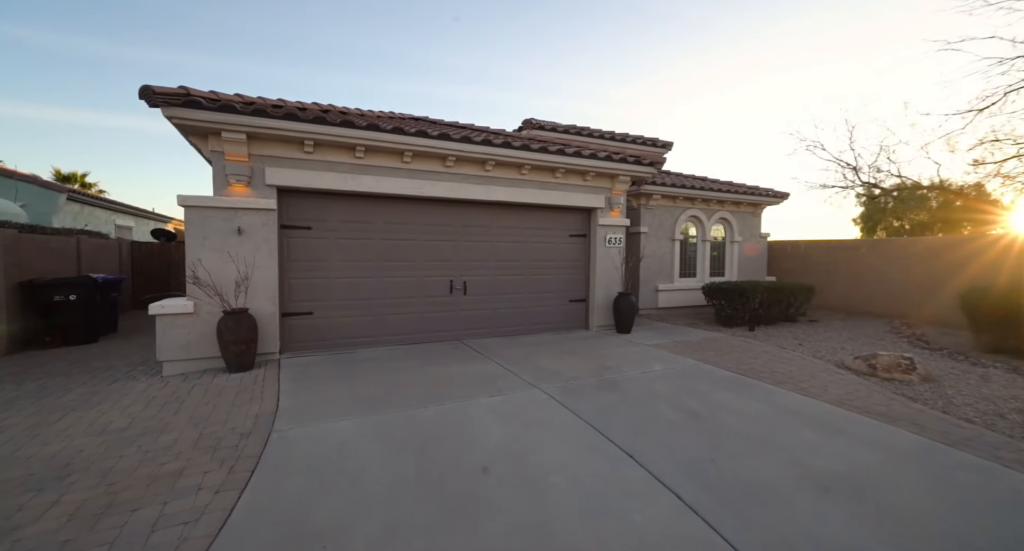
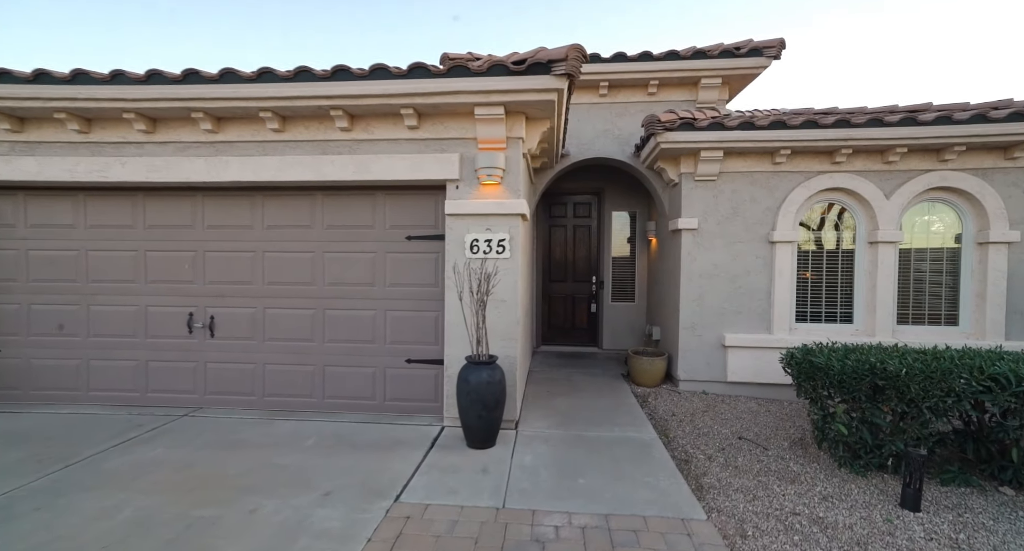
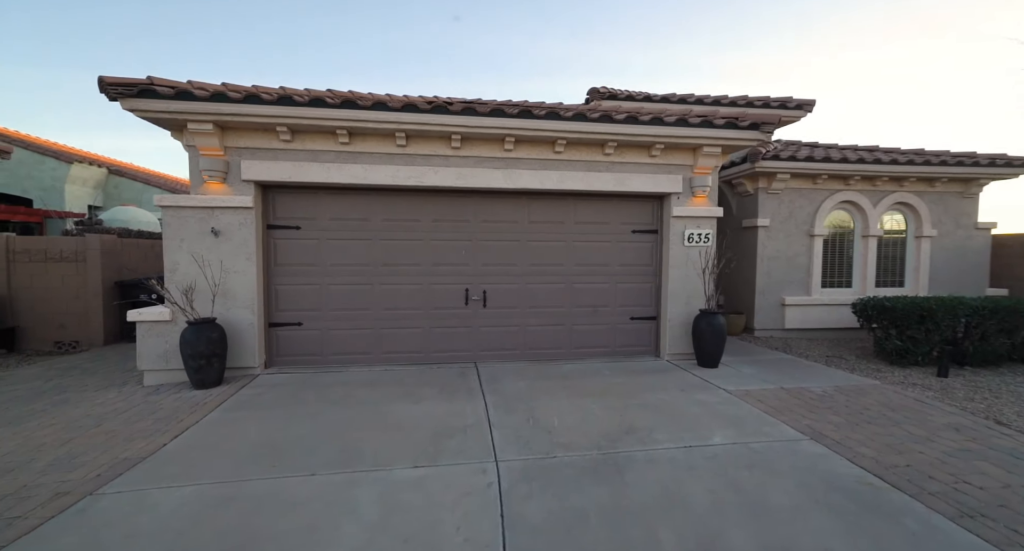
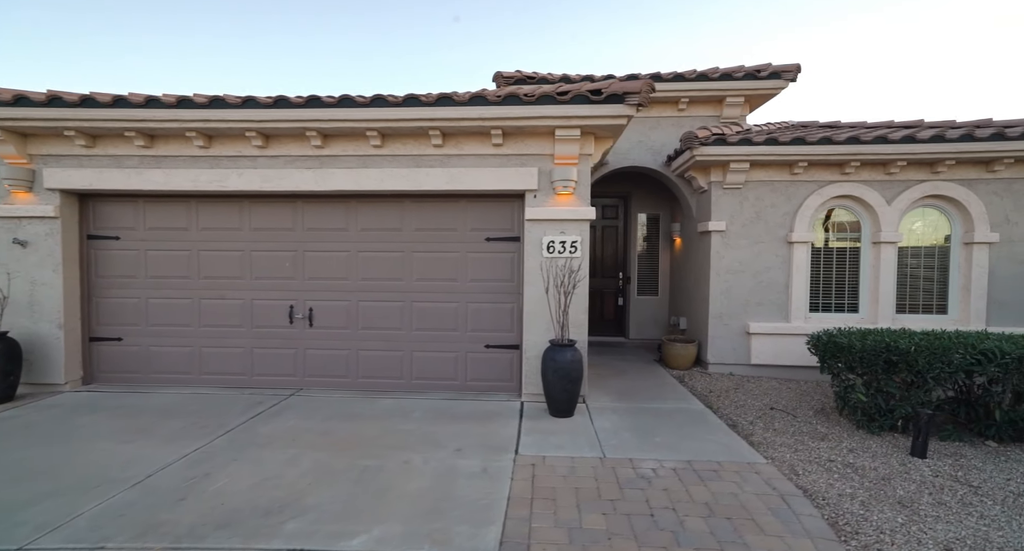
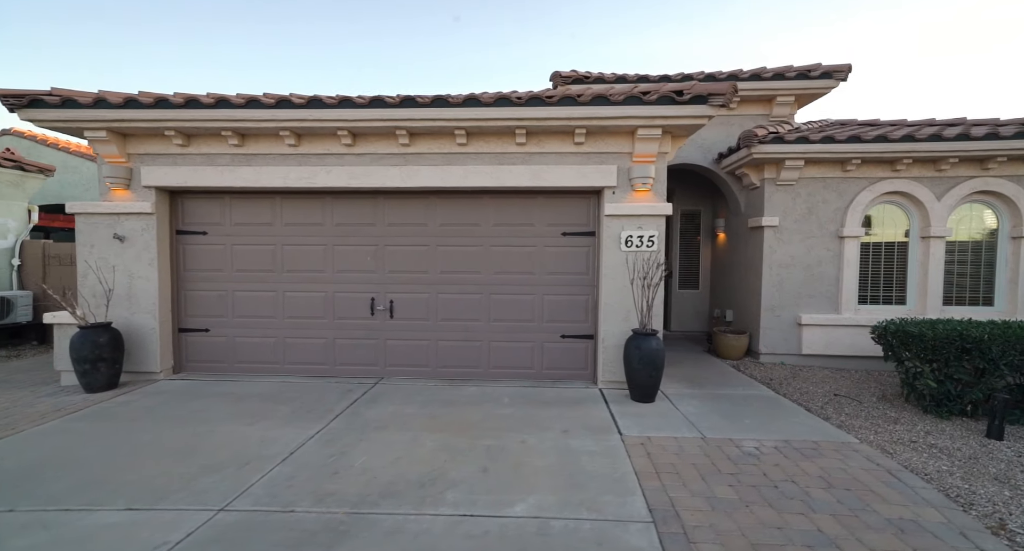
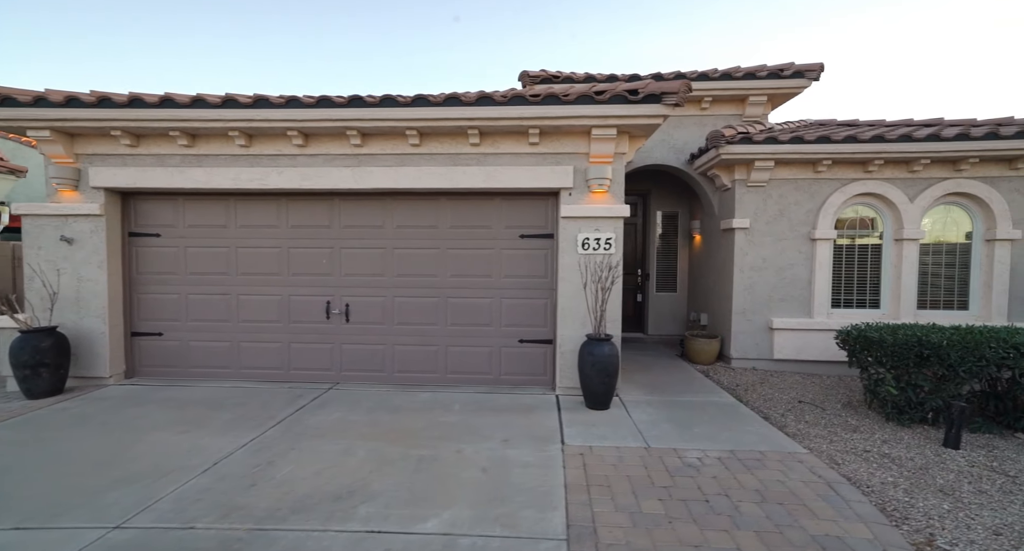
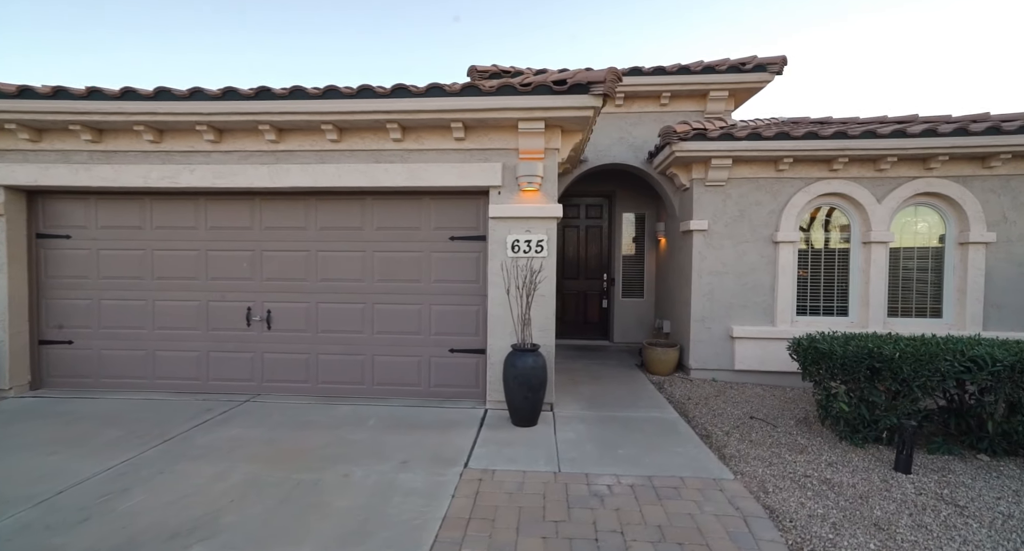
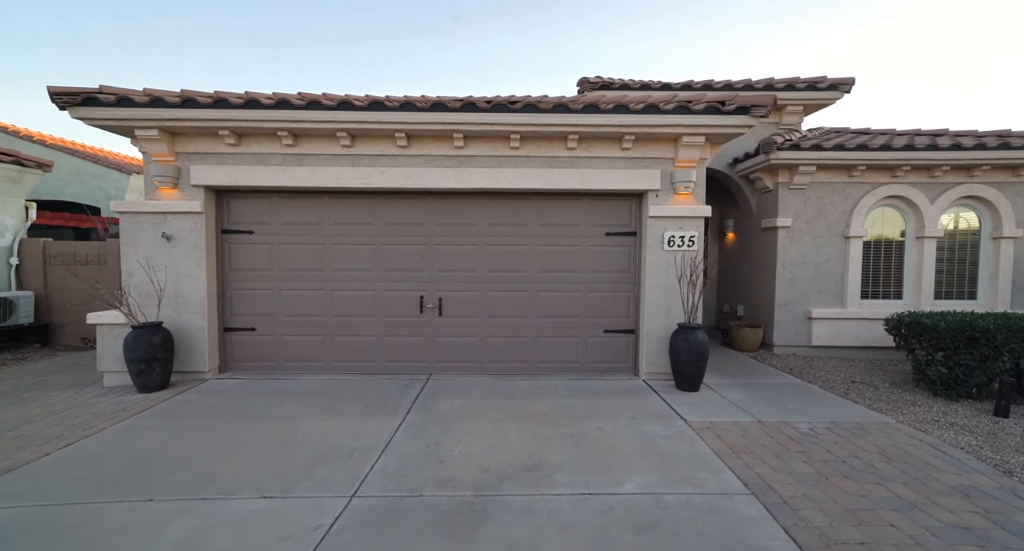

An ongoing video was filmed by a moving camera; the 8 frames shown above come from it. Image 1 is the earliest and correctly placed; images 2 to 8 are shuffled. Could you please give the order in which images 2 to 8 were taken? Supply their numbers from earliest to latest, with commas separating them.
3, 8, 5, 6, 4, 7, 2
